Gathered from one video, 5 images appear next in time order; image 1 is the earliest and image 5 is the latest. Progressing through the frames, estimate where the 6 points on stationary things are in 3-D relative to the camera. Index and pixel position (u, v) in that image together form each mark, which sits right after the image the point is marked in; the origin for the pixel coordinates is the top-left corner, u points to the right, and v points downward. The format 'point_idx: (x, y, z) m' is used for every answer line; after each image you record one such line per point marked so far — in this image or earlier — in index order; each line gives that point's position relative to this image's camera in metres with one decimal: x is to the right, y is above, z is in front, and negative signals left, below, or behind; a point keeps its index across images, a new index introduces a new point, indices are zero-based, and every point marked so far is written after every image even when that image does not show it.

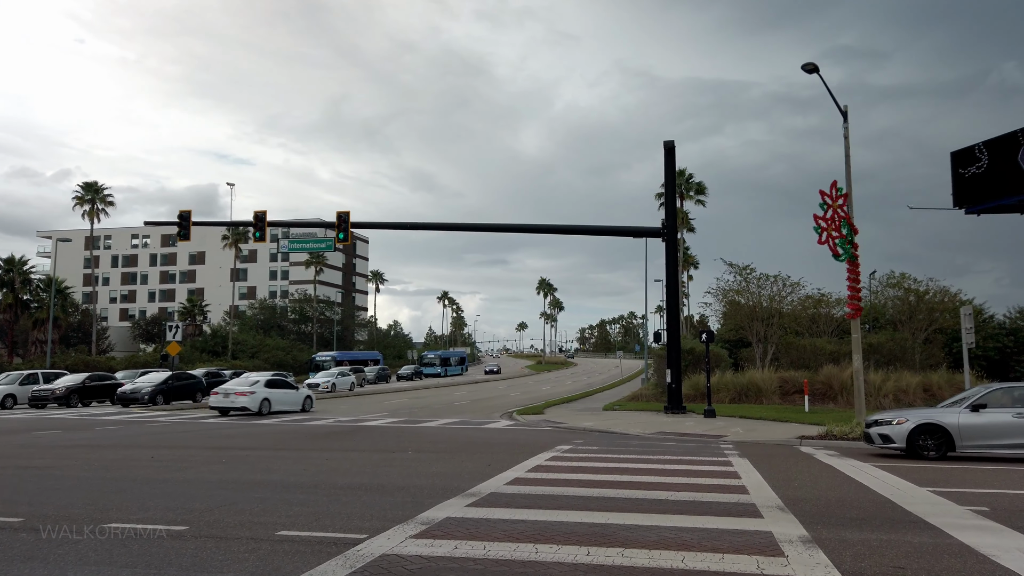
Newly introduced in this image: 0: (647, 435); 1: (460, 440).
0: (+3.4, -3.8, +18.6) m
1: (-1.2, -3.6, +17.6) m
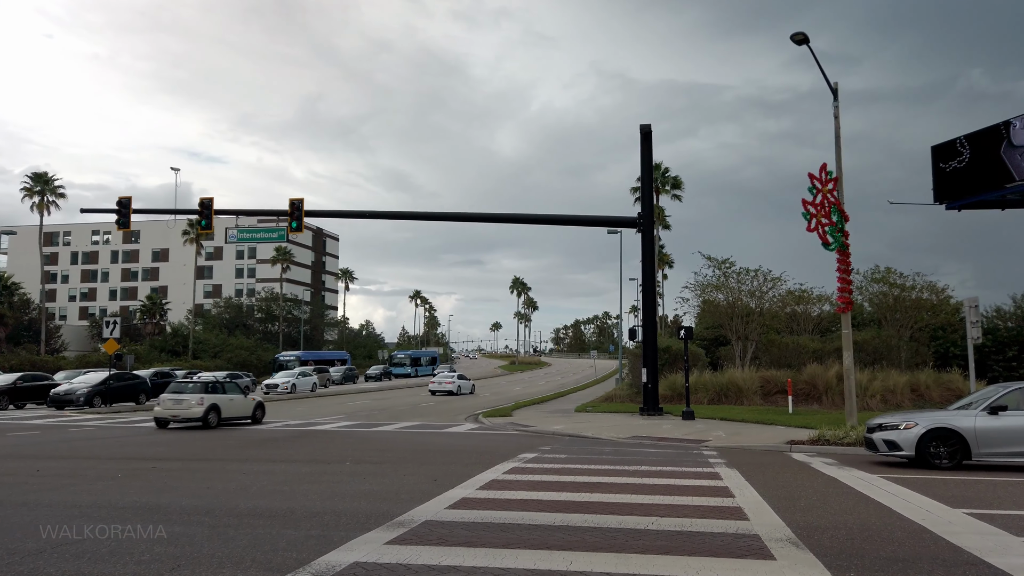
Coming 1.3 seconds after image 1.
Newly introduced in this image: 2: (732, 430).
0: (+2.5, -3.5, +16.9) m
1: (-2.1, -3.4, +15.7) m
2: (+5.3, -3.5, +17.7) m
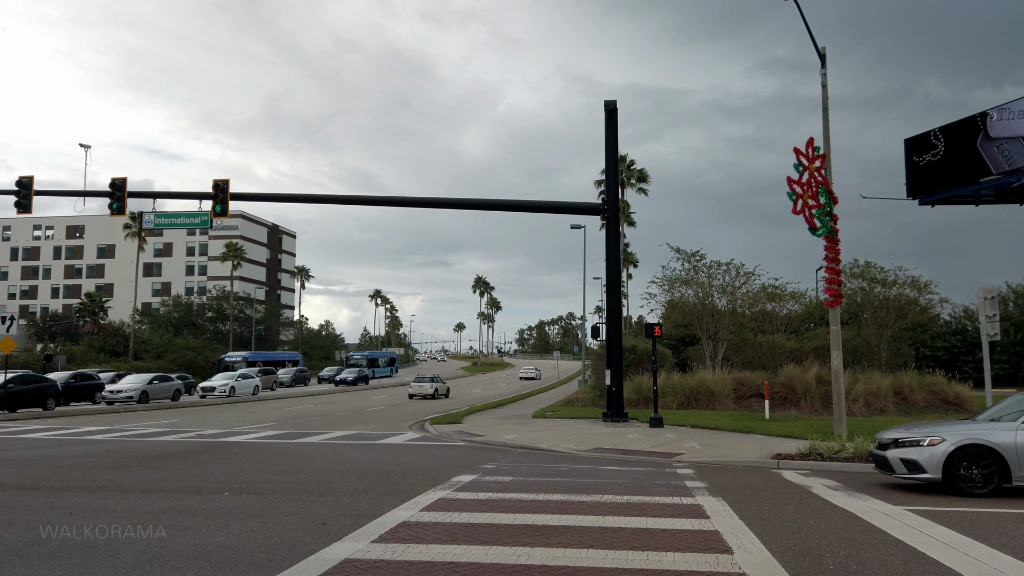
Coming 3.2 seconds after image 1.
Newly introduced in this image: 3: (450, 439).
0: (+1.4, -3.3, +14.6) m
1: (-3.2, -3.1, +13.1) m
2: (+4.1, -3.2, +15.5) m
3: (-1.6, -3.8, +18.4) m
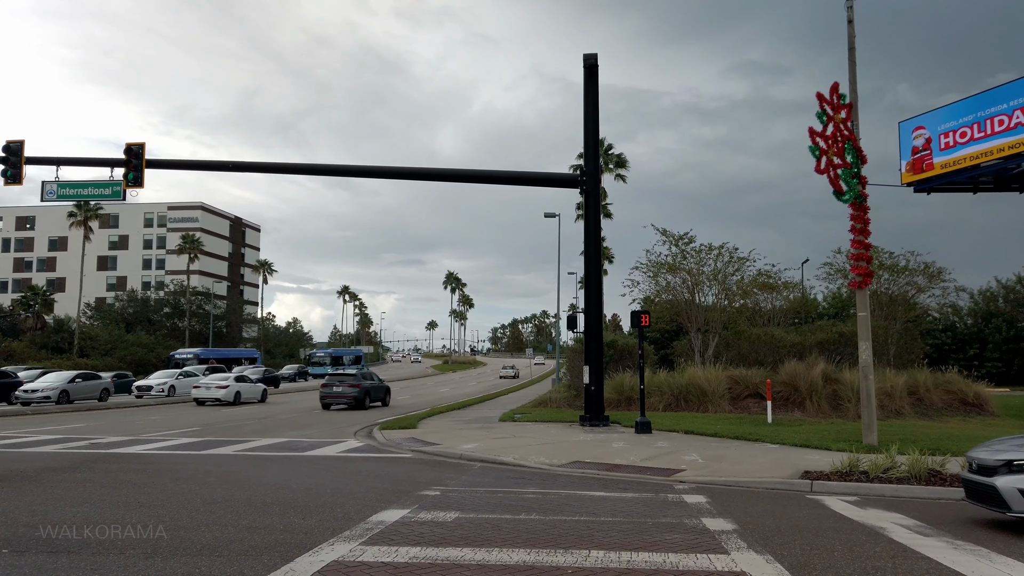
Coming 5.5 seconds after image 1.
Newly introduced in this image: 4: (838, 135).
0: (+0.7, -2.9, +11.5) m
1: (-3.8, -2.7, +9.9) m
2: (+3.4, -2.8, +12.5) m
3: (-2.4, -3.3, +15.2) m
4: (+5.9, +2.8, +13.2) m
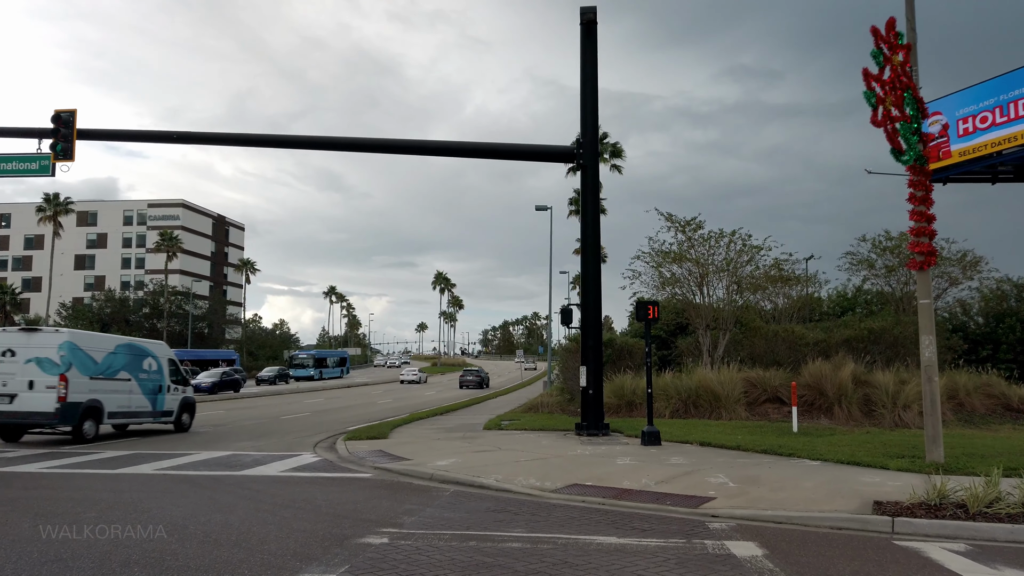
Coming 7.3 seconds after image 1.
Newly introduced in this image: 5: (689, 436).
0: (+0.4, -2.6, +9.0) m
1: (-4.1, -2.4, +7.4) m
2: (+3.2, -2.6, +10.1) m
3: (-2.7, -3.1, +12.7) m
4: (+5.7, +3.0, +10.8) m
5: (+3.6, -3.1, +15.1) m
